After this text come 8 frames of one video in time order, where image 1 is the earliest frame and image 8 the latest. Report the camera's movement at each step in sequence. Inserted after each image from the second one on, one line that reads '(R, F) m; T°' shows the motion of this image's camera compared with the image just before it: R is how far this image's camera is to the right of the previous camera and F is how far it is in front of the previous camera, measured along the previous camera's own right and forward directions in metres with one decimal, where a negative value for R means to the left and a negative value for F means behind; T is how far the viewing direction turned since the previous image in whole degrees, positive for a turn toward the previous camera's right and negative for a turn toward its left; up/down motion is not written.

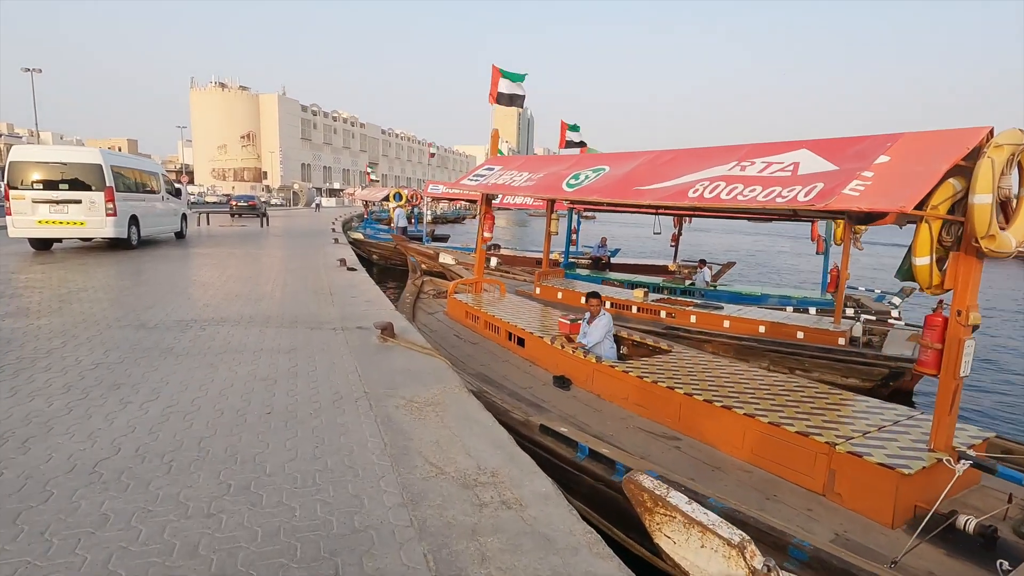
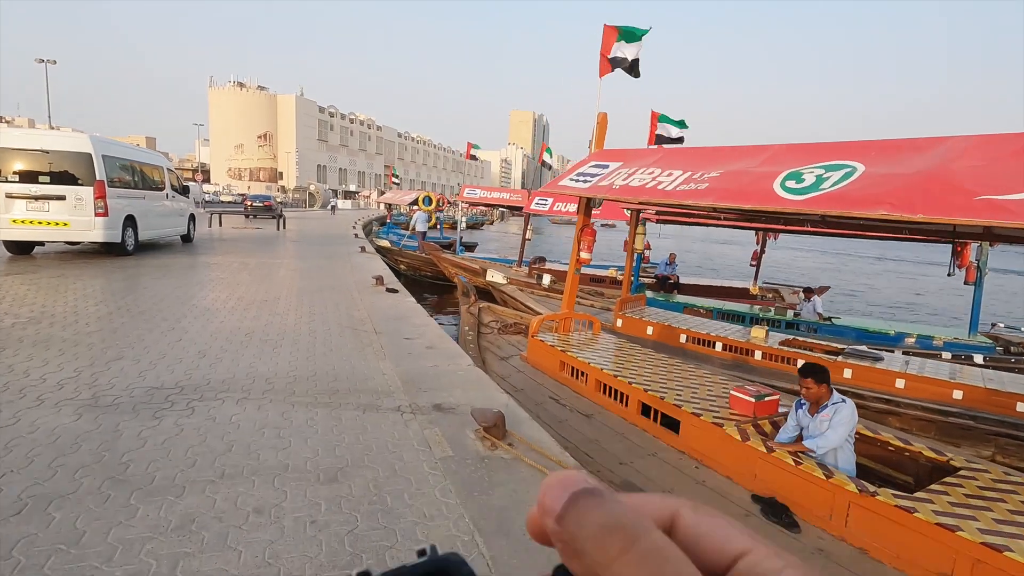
(-1.2, +2.5) m; -1°
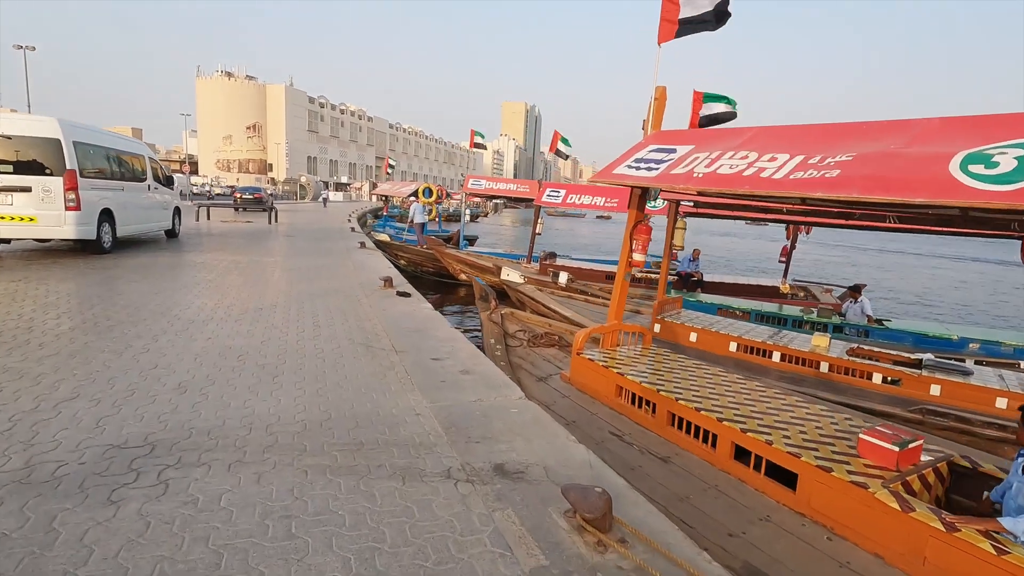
(-0.5, +1.1) m; +1°
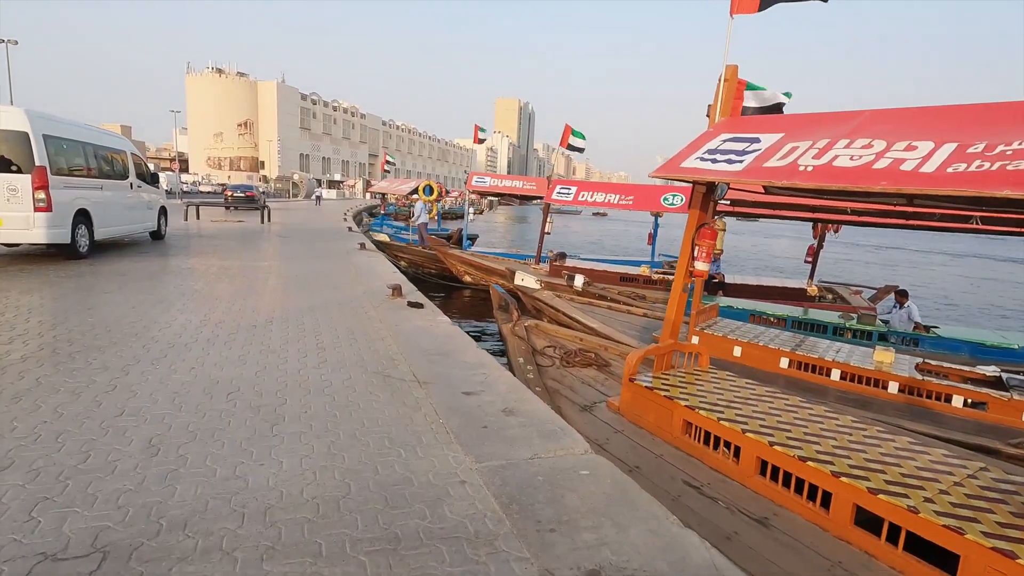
(-0.4, +0.9) m; +1°
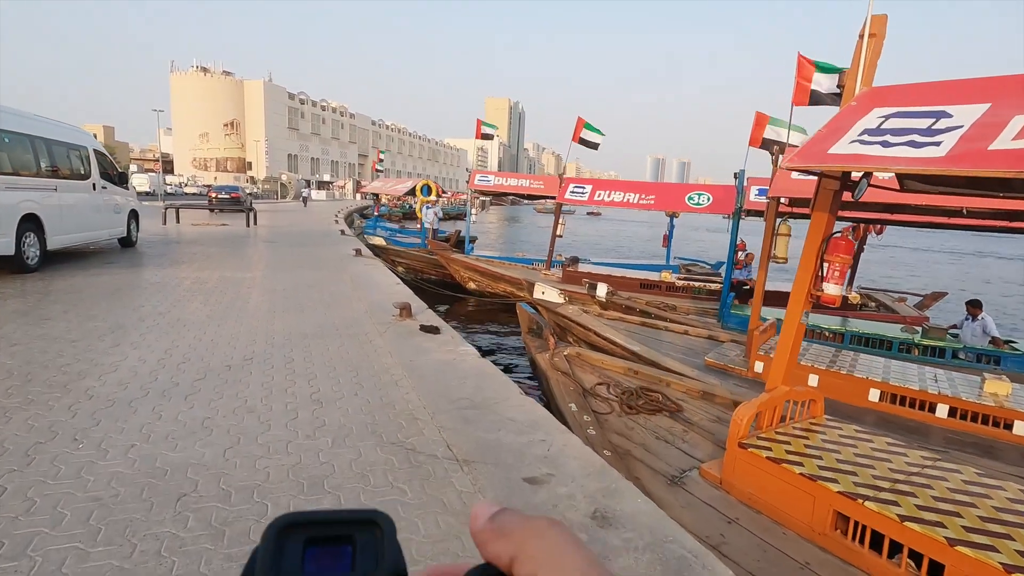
(-0.5, +1.3) m; +1°
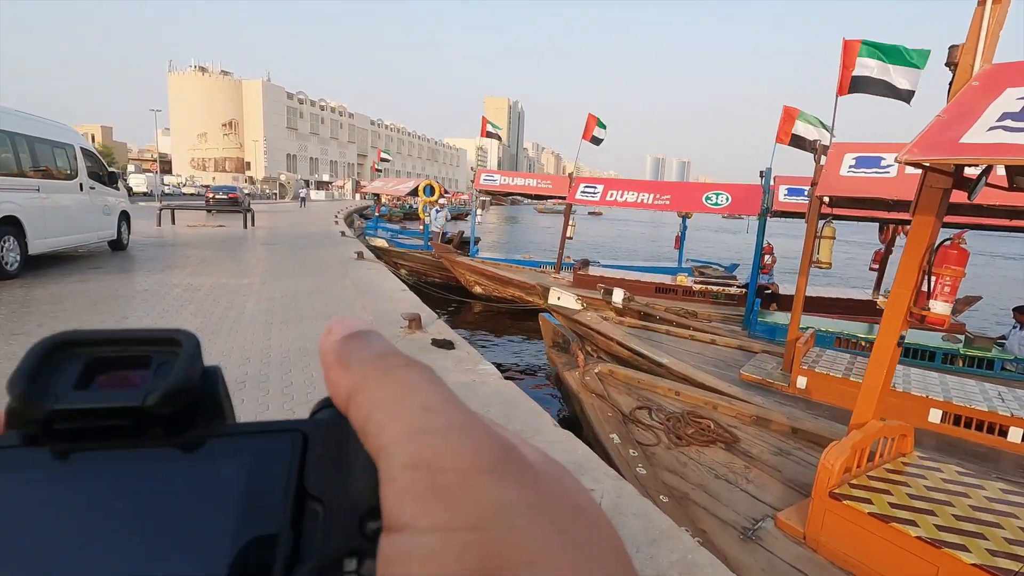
(-0.2, +0.6) m; 0°
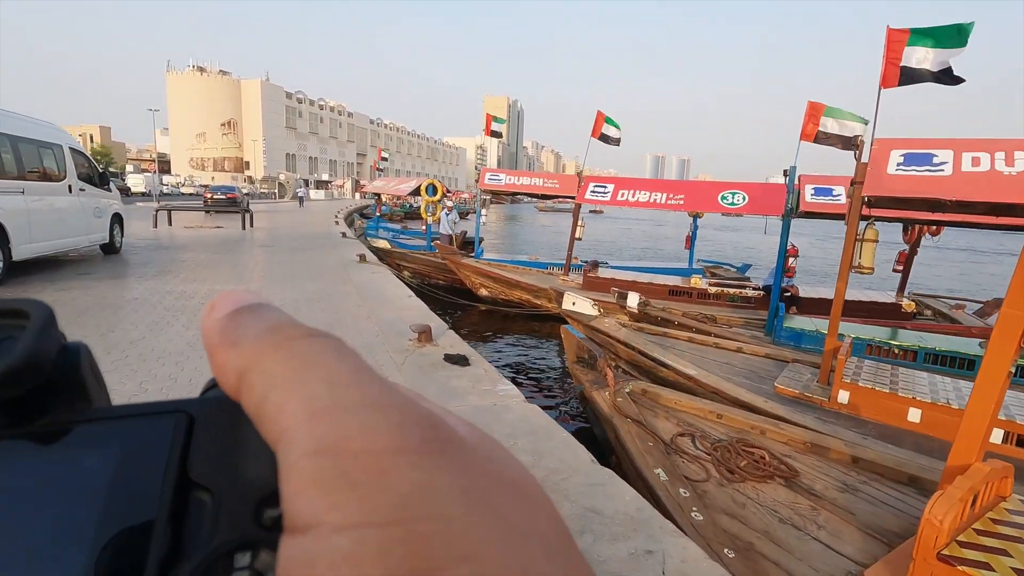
(-0.2, +0.5) m; 0°
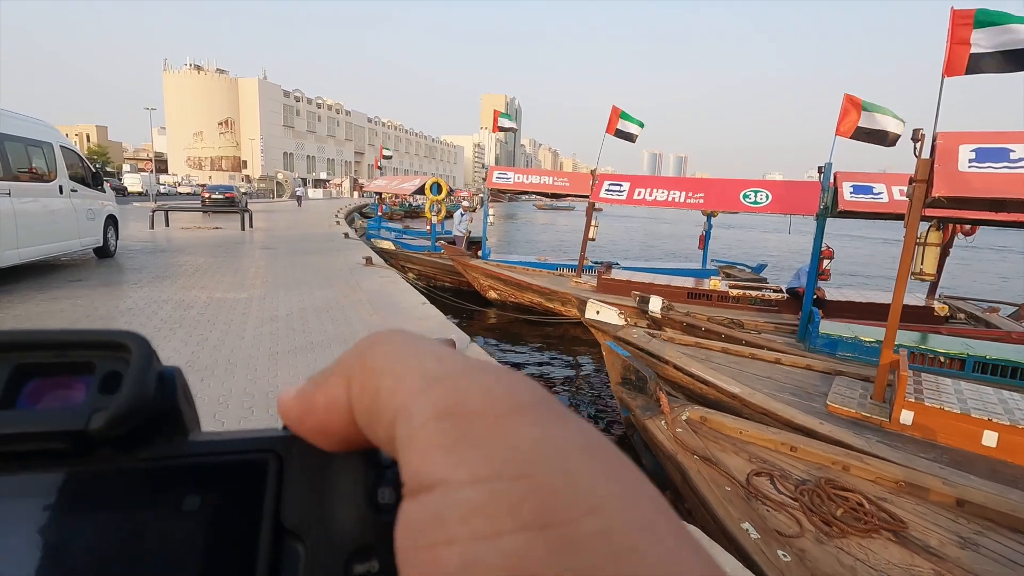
(-0.3, +0.6) m; 0°
